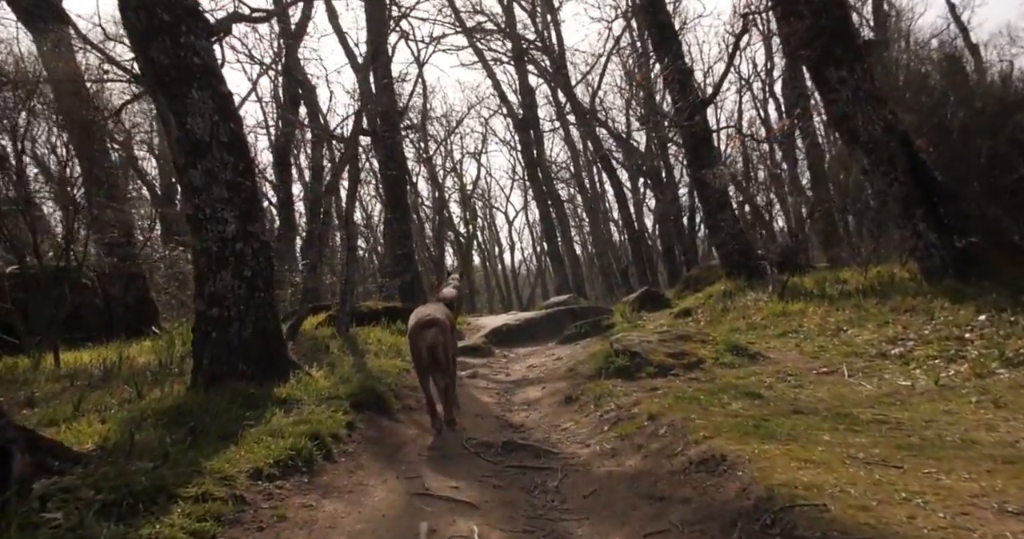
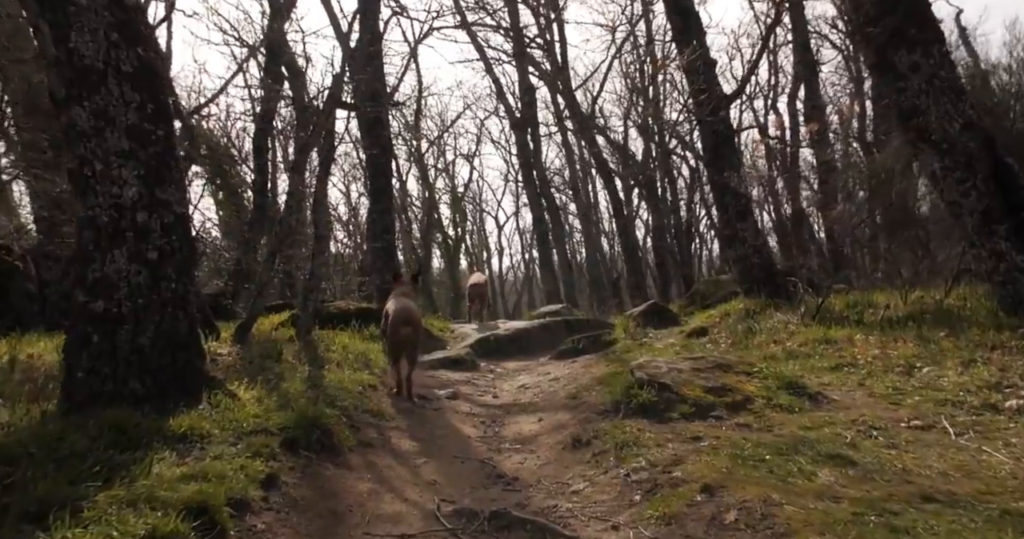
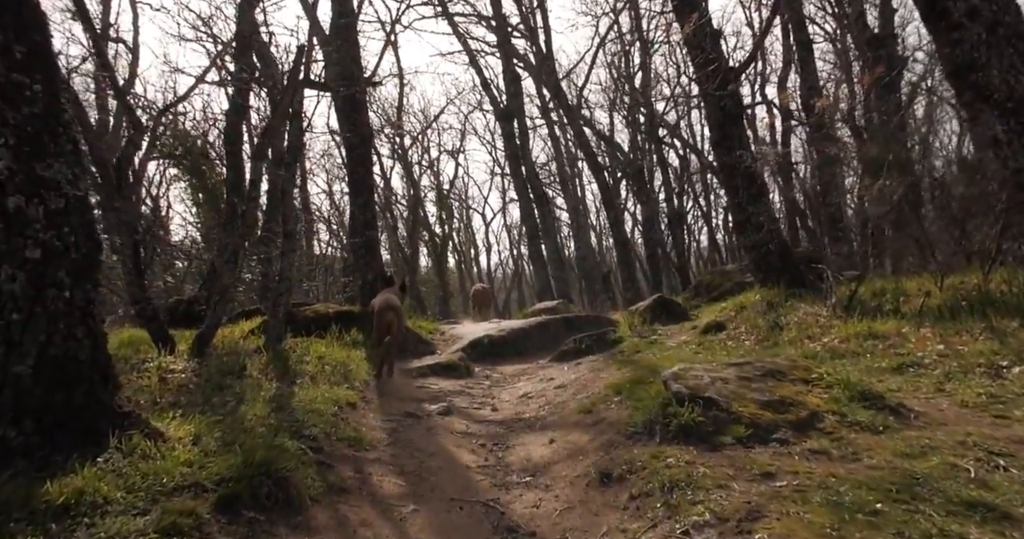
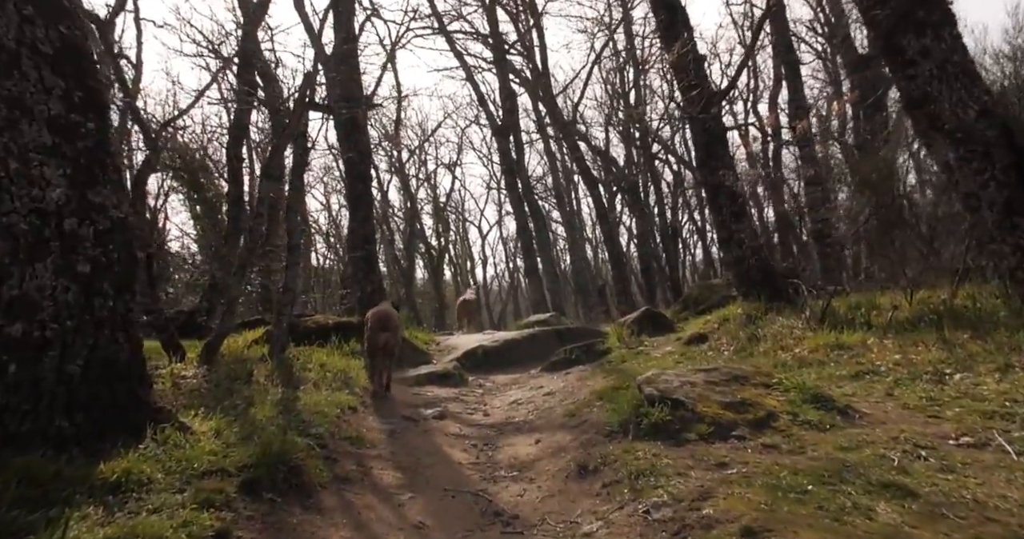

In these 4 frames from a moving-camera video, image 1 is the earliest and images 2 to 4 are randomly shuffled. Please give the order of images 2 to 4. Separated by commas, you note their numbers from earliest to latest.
2, 4, 3
